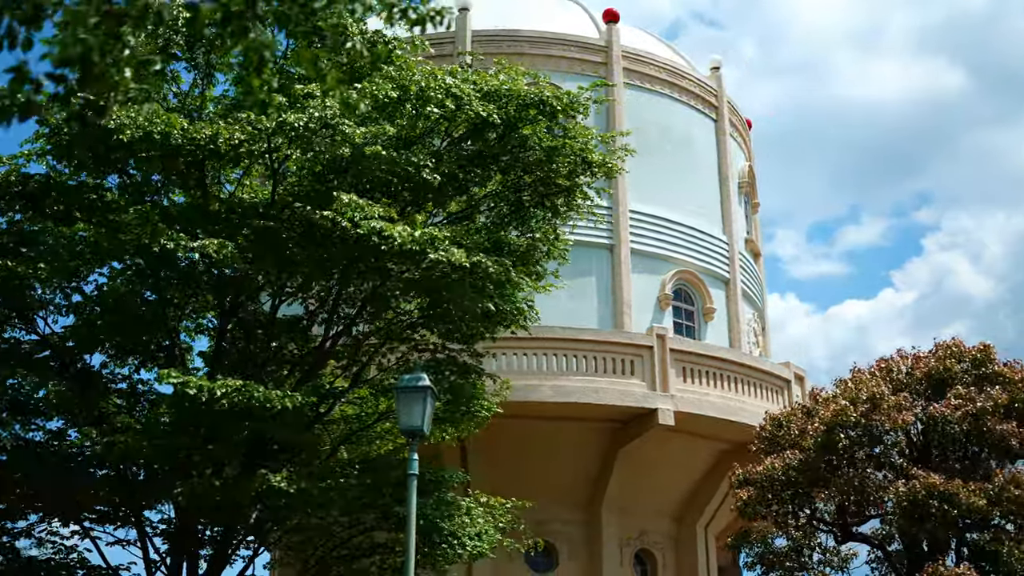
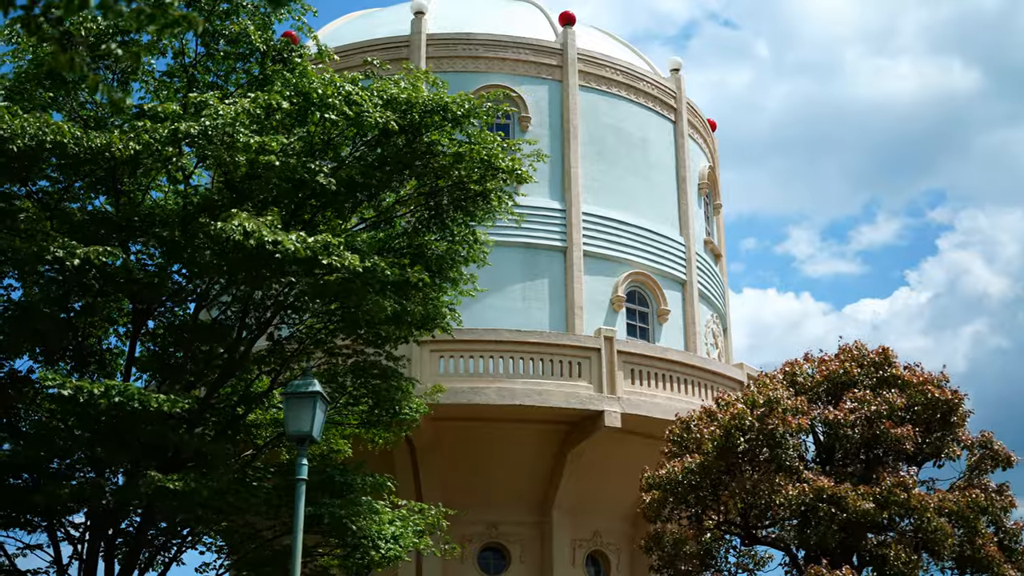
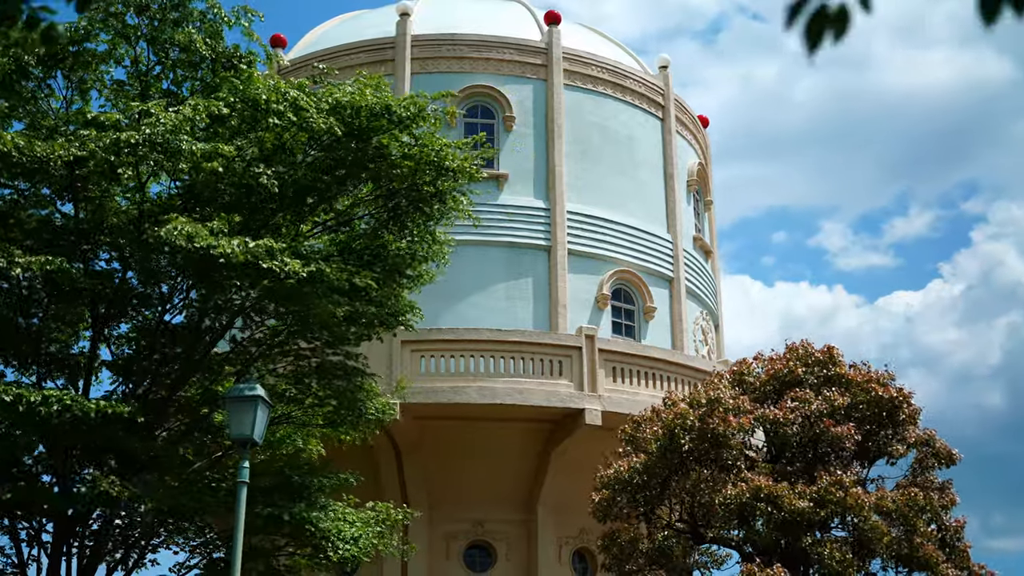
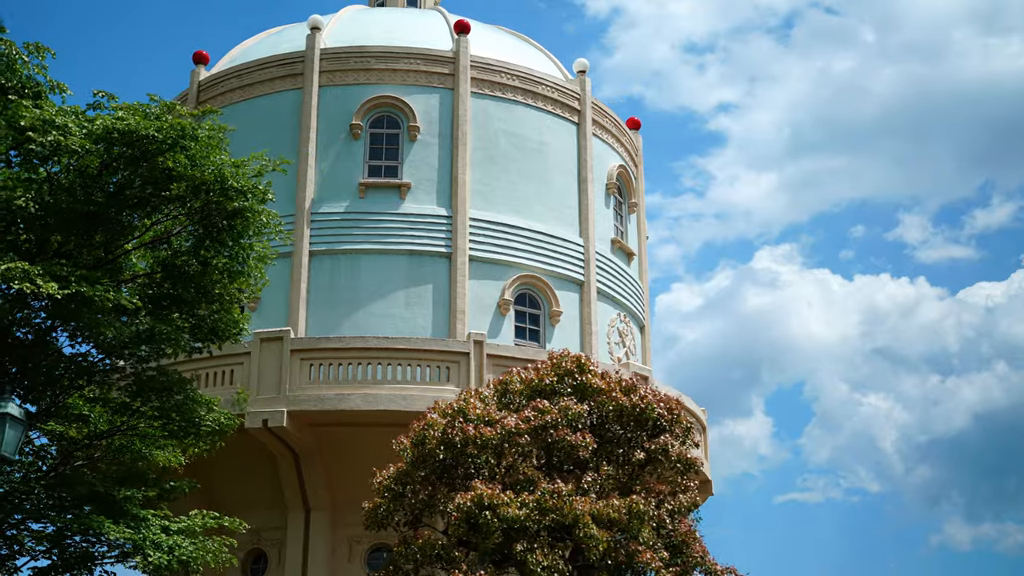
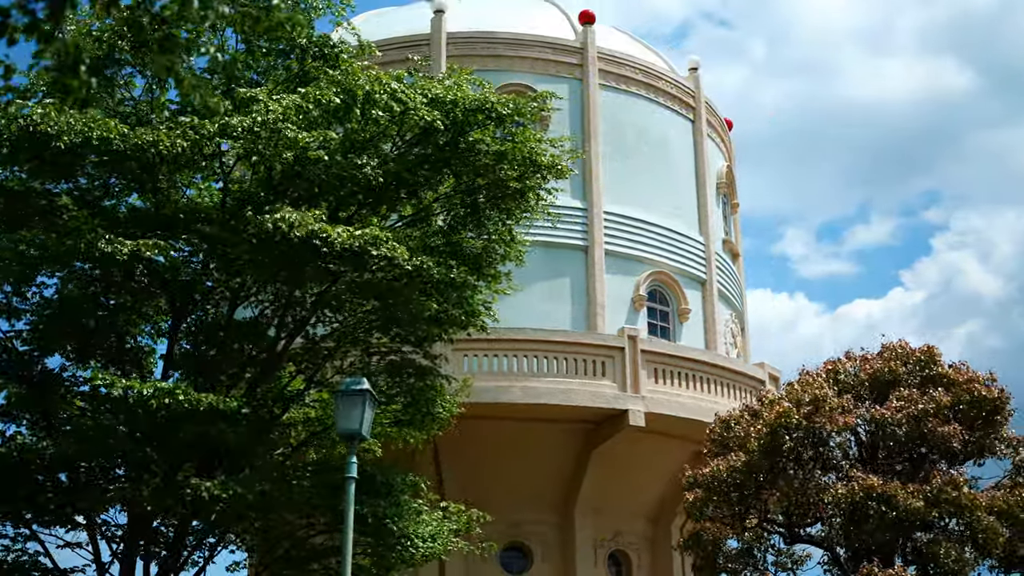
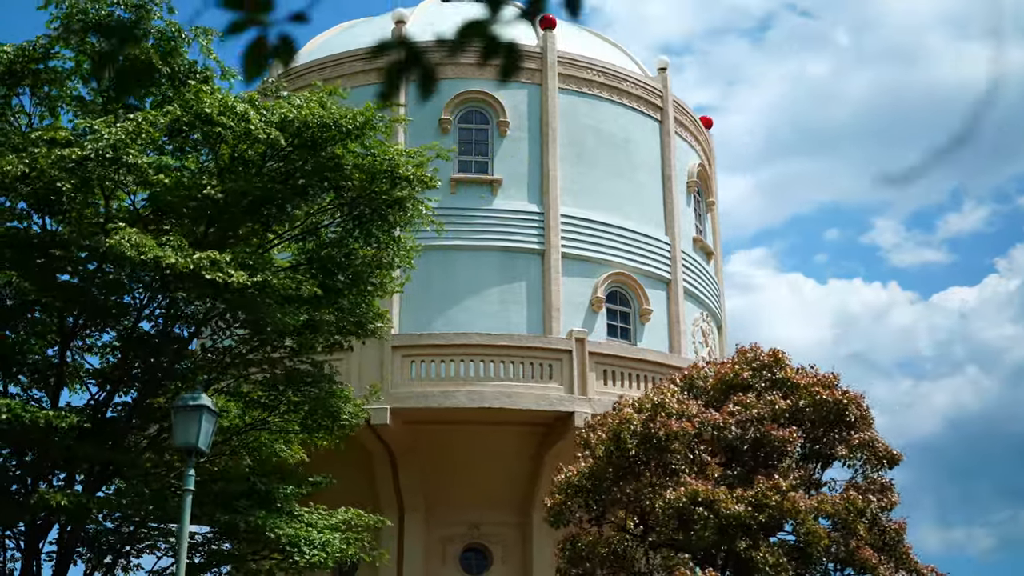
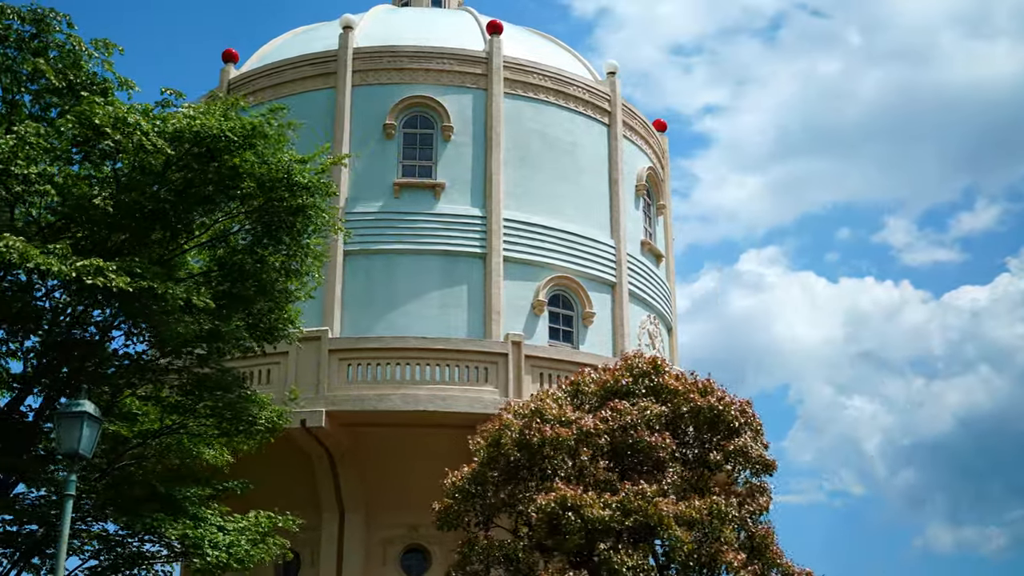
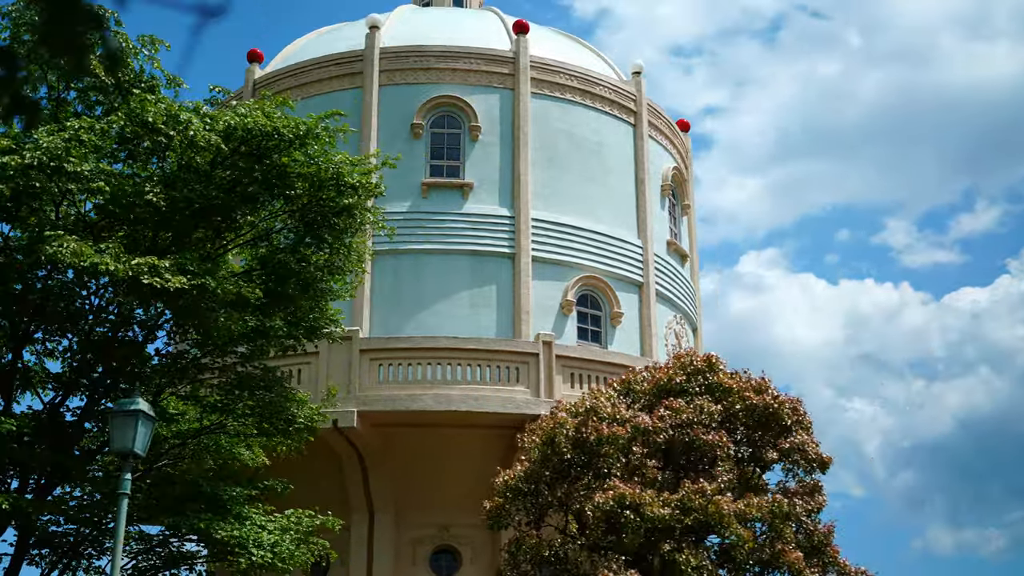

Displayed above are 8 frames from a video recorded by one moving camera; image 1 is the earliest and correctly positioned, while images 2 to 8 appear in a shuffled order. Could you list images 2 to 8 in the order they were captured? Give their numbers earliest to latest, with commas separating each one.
5, 2, 3, 6, 8, 7, 4
